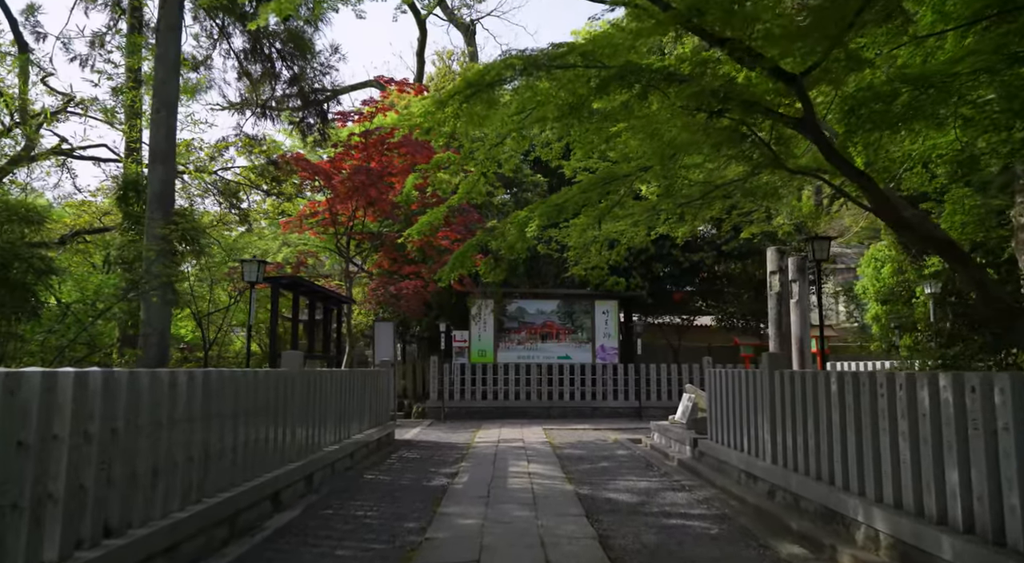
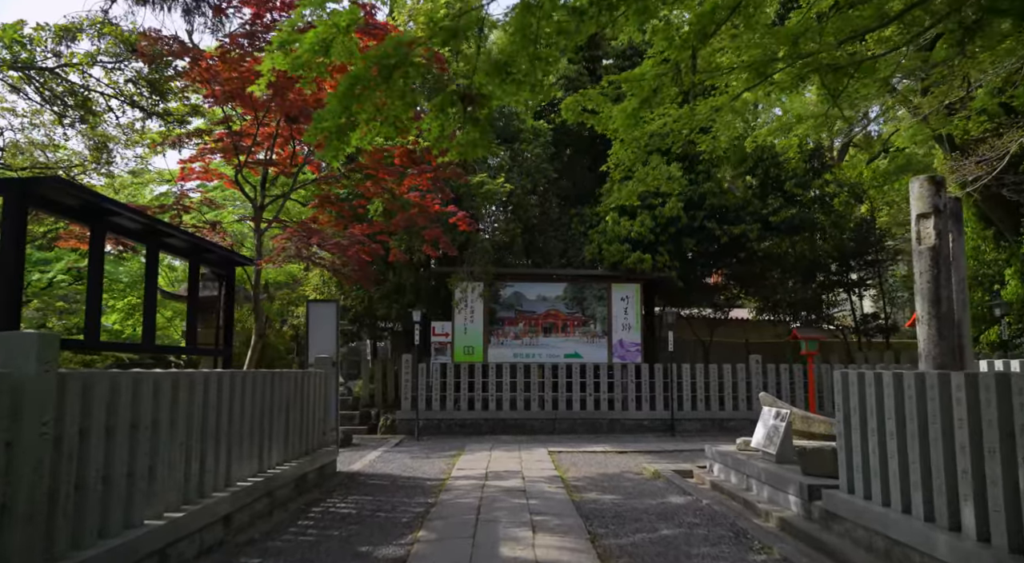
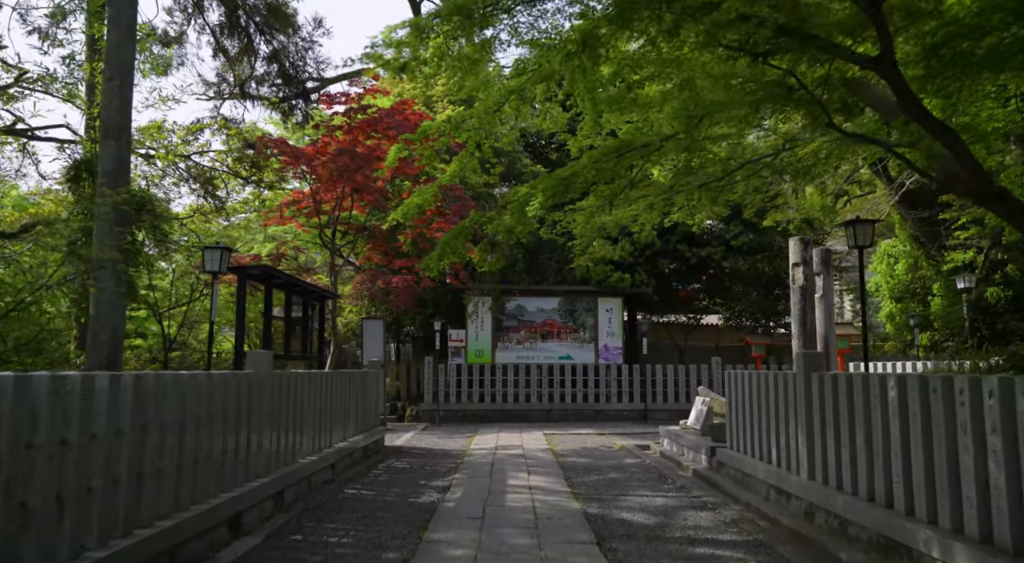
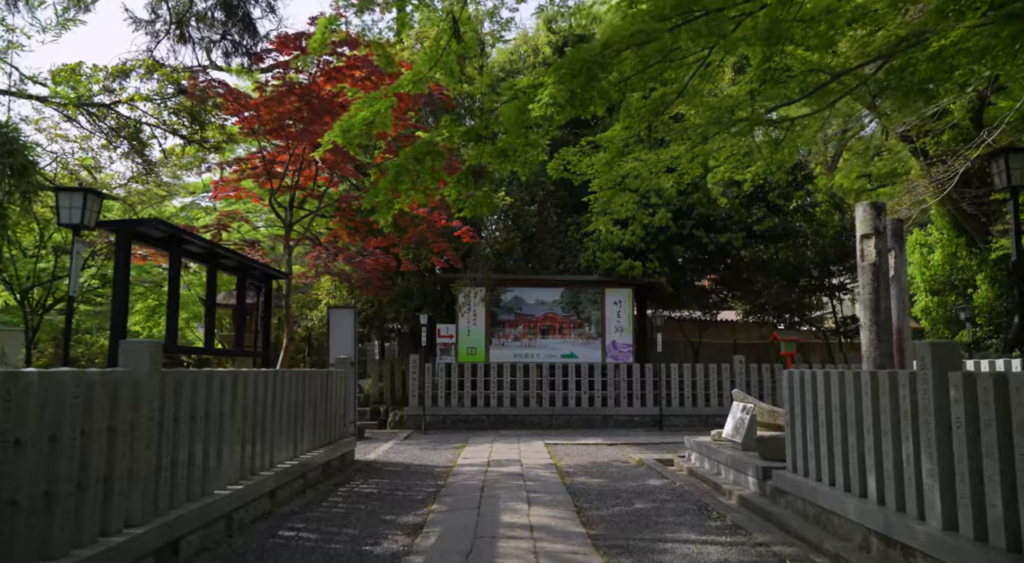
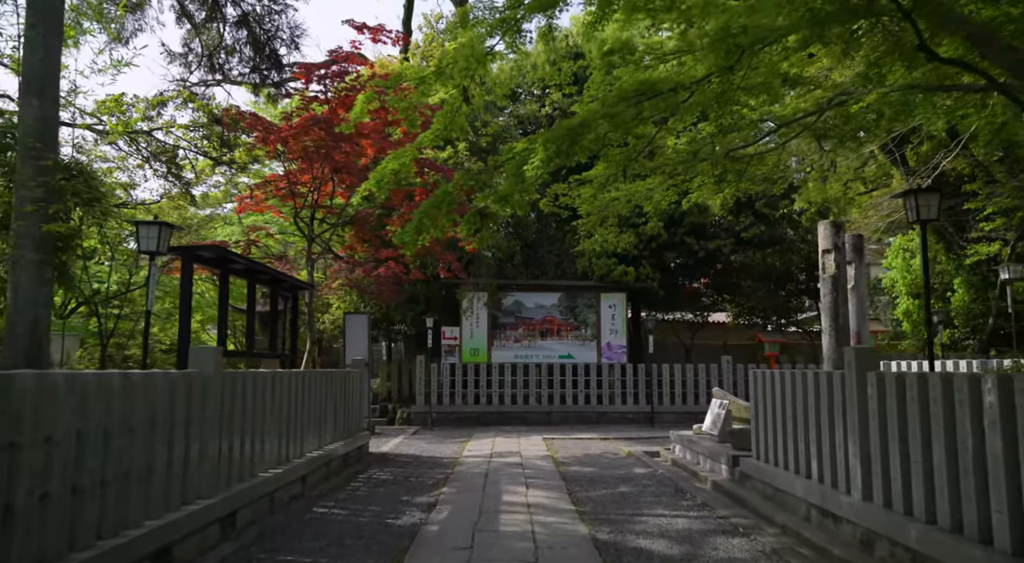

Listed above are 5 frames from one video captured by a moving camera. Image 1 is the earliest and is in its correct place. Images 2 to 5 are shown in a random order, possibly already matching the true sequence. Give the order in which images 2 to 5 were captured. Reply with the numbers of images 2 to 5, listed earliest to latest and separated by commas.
3, 5, 4, 2
